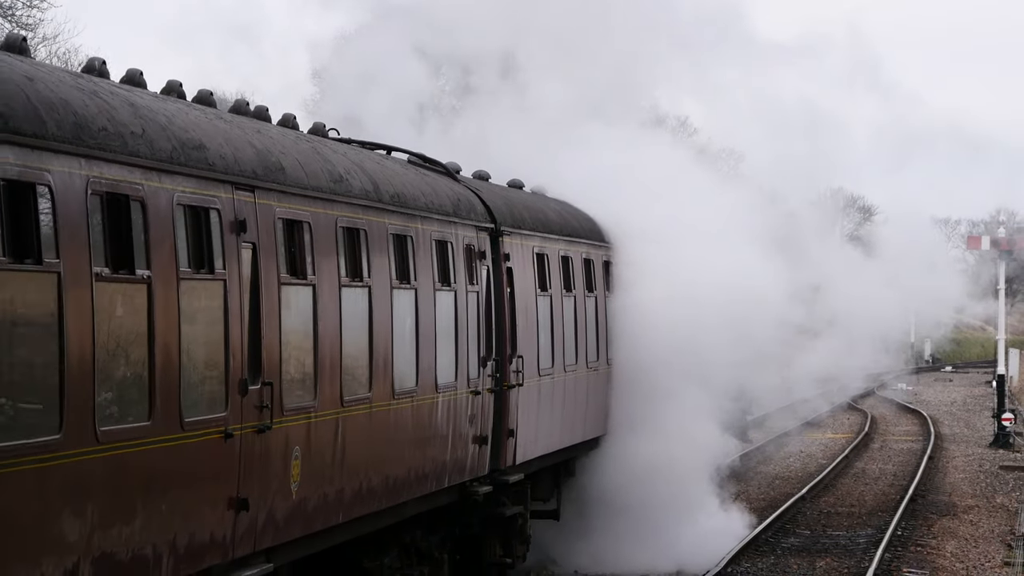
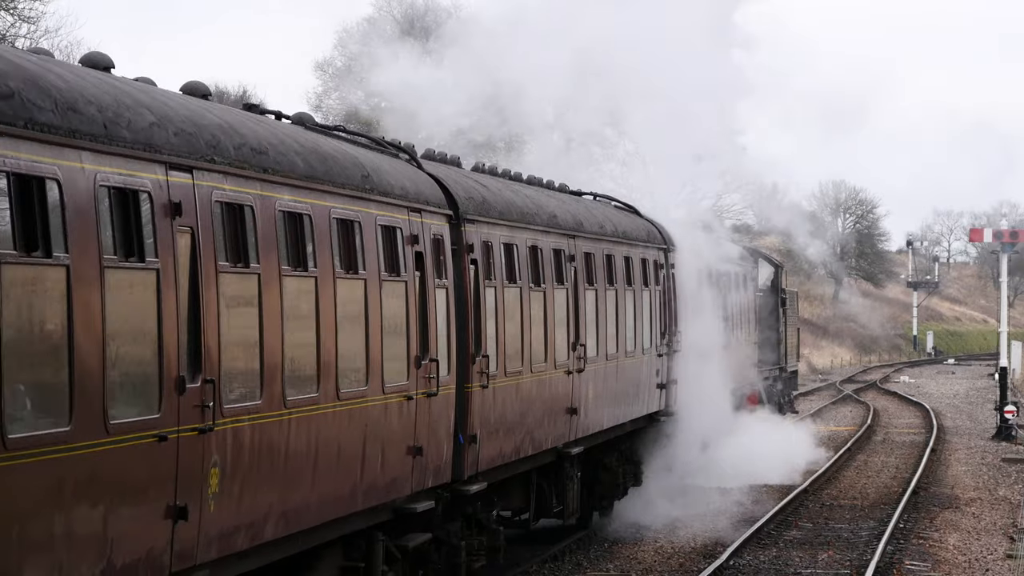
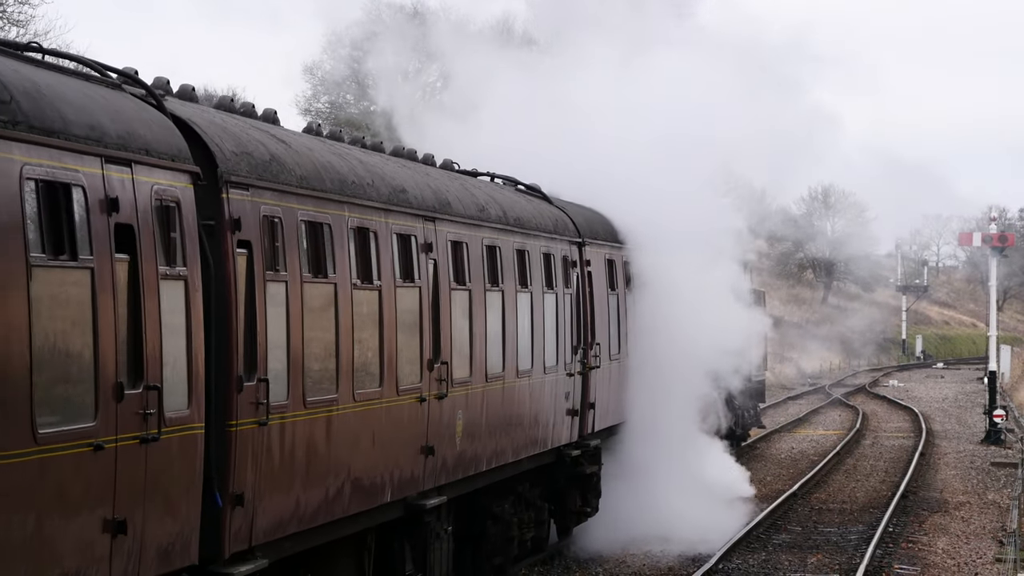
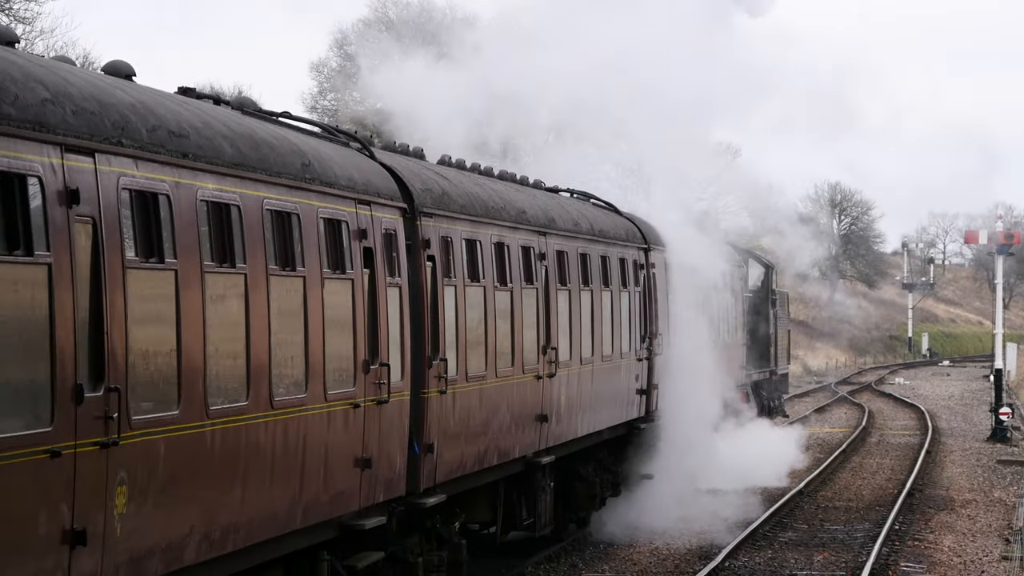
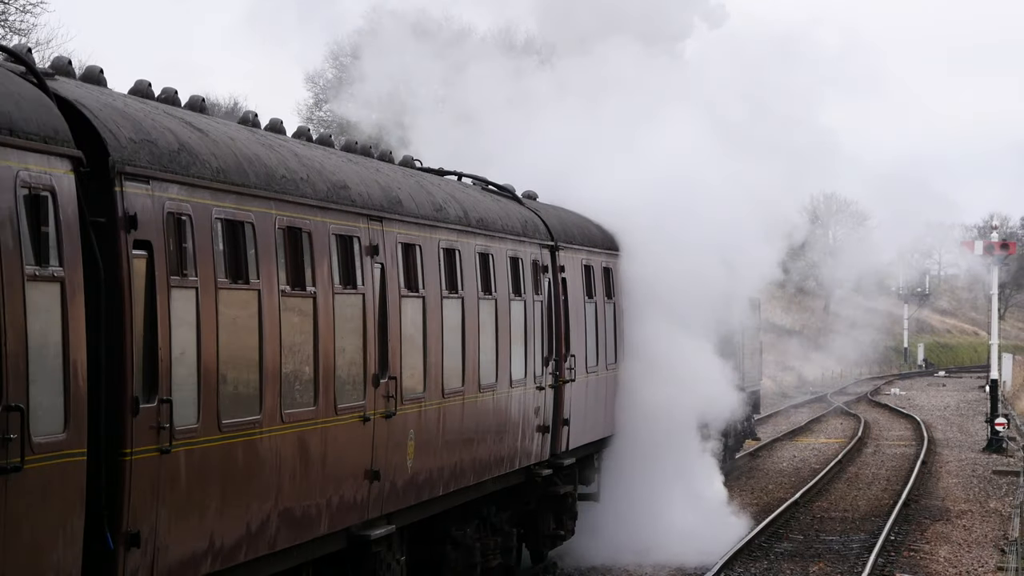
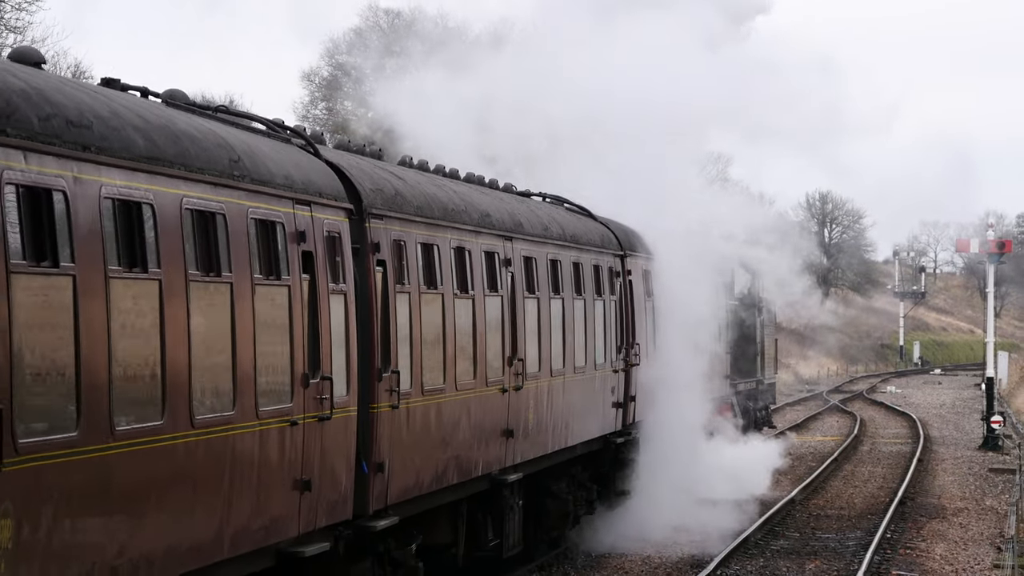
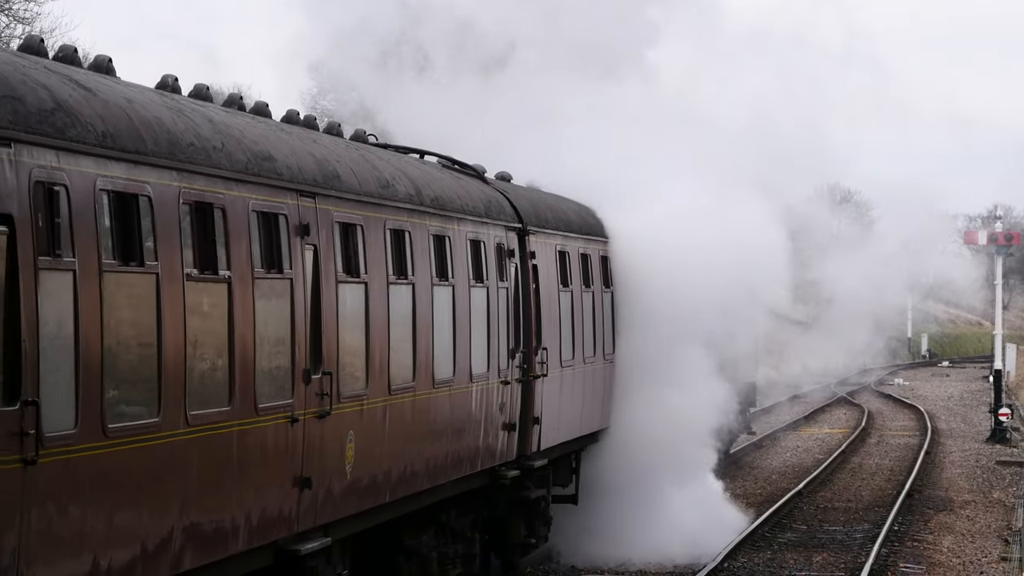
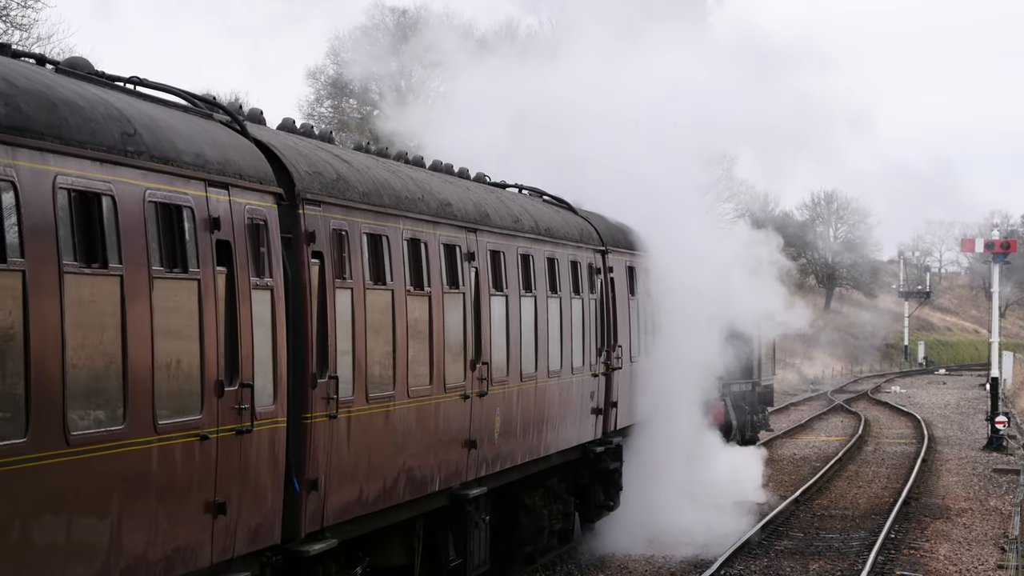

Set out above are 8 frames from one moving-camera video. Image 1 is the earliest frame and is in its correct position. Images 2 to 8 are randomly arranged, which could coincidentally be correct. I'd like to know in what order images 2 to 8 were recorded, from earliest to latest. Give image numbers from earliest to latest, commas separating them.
7, 5, 3, 8, 6, 4, 2
